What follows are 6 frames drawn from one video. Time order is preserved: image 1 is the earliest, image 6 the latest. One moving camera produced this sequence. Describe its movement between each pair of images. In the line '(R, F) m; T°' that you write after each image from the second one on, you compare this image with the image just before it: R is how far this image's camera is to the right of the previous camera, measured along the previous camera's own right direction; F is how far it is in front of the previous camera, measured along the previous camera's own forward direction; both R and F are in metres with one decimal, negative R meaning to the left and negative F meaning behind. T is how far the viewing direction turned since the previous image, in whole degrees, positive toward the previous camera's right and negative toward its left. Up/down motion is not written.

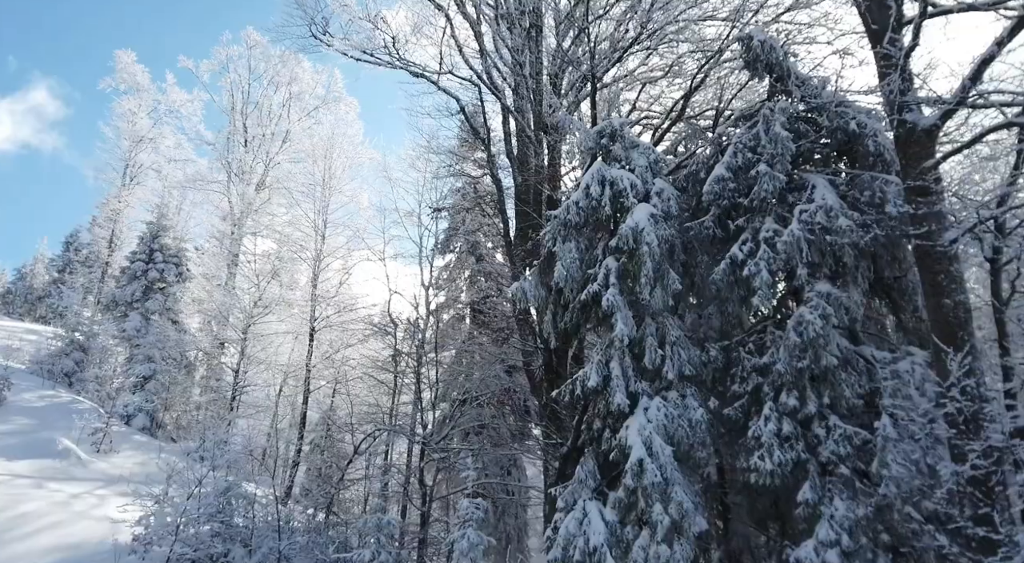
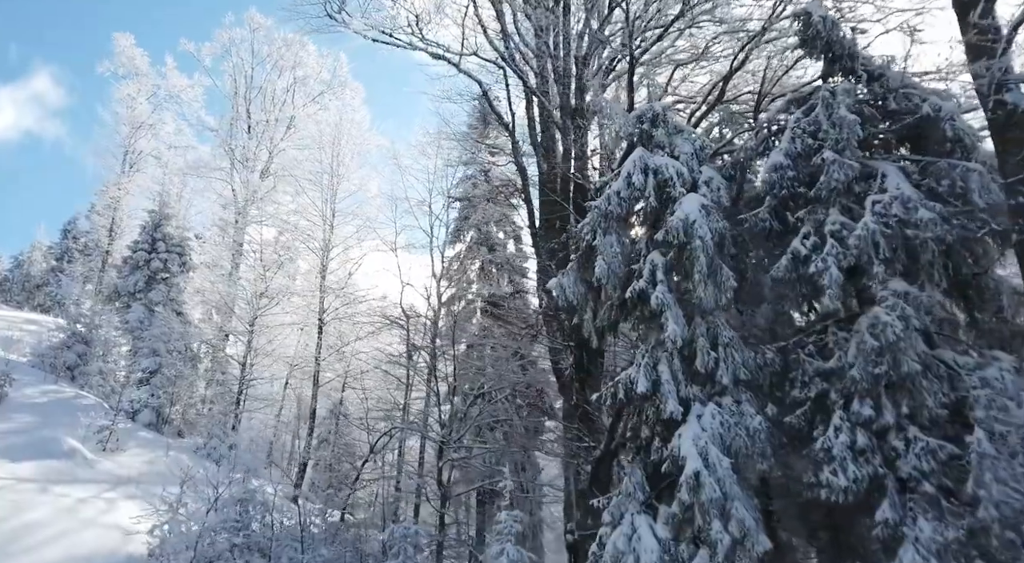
(-0.4, +0.5) m; 0°
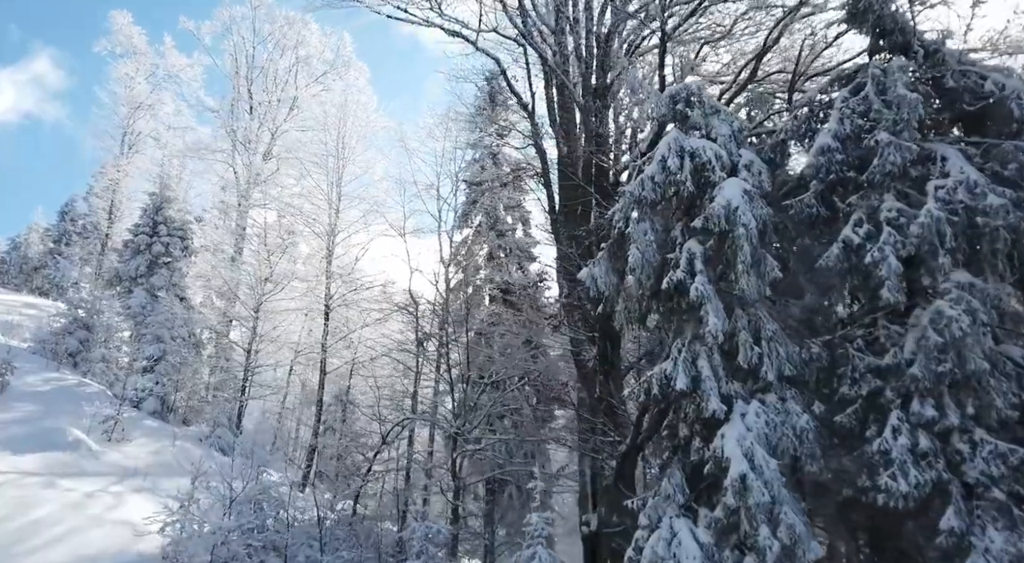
(-0.3, +0.4) m; 0°
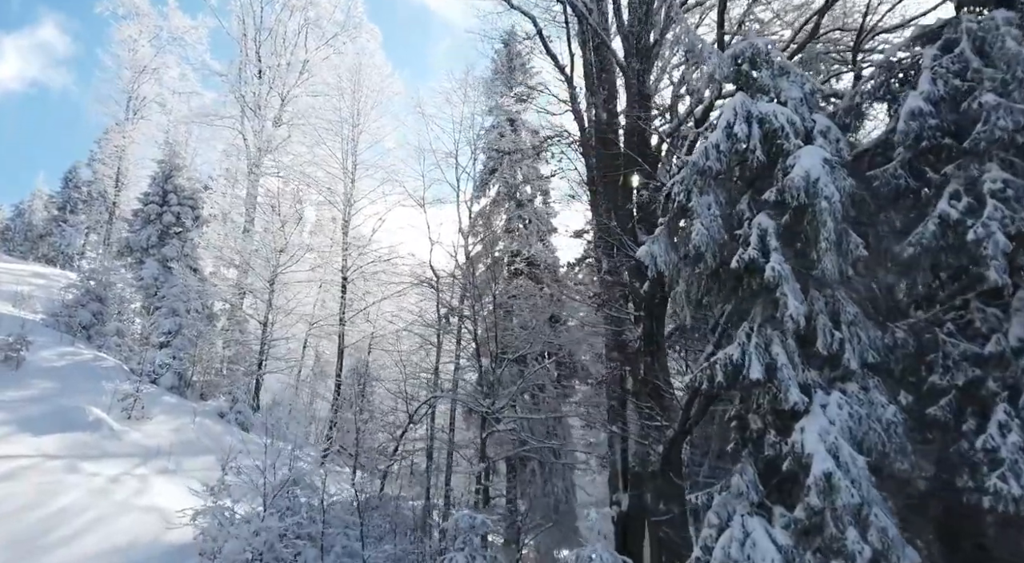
(-0.5, +0.5) m; 0°
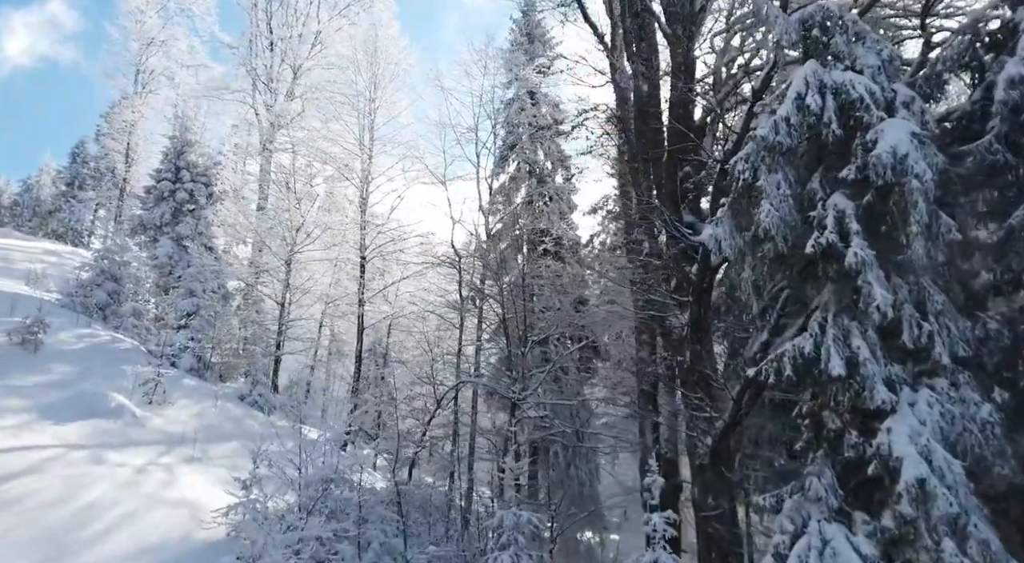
(-0.4, +0.4) m; -1°
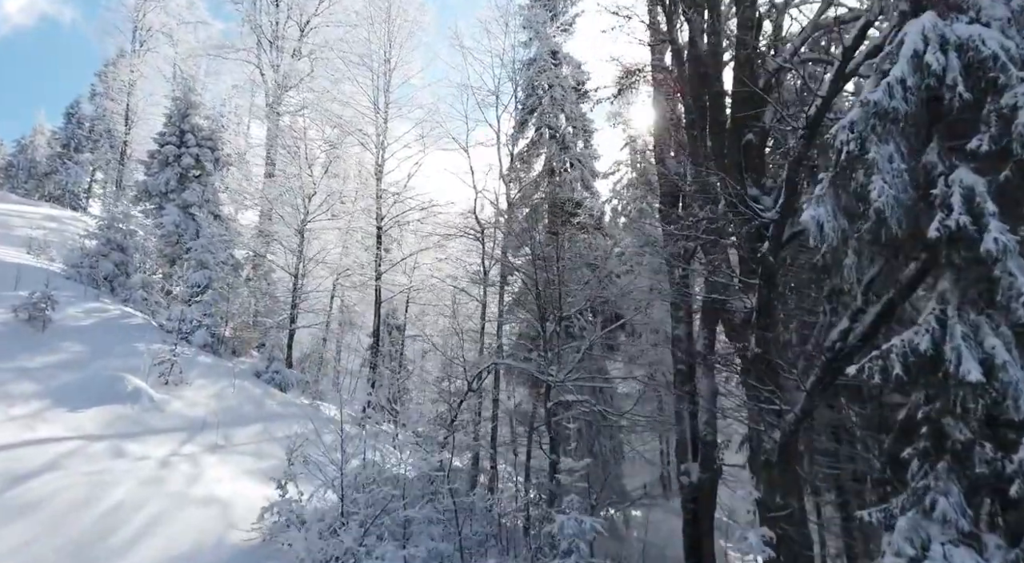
(-0.6, +0.7) m; 0°
